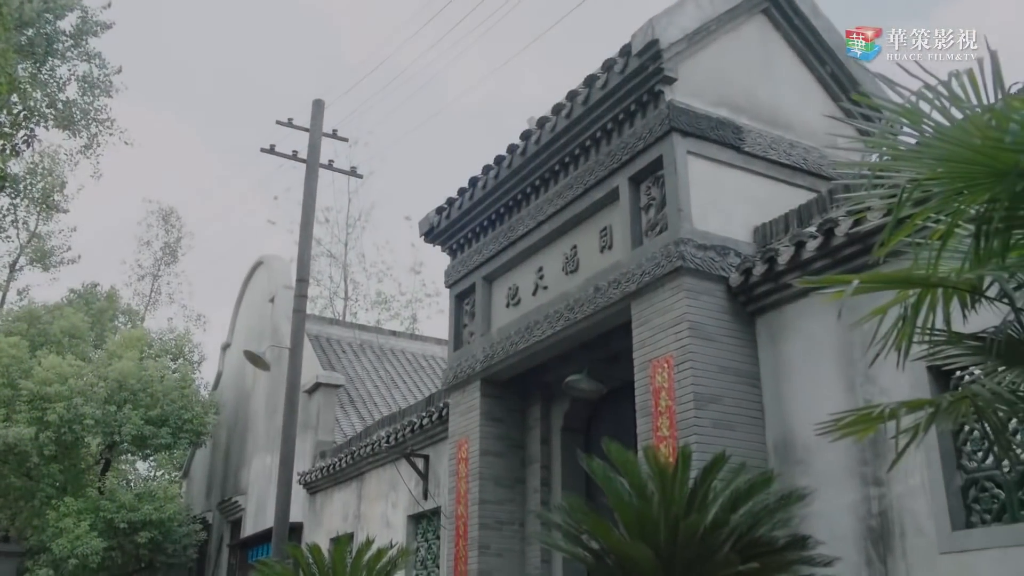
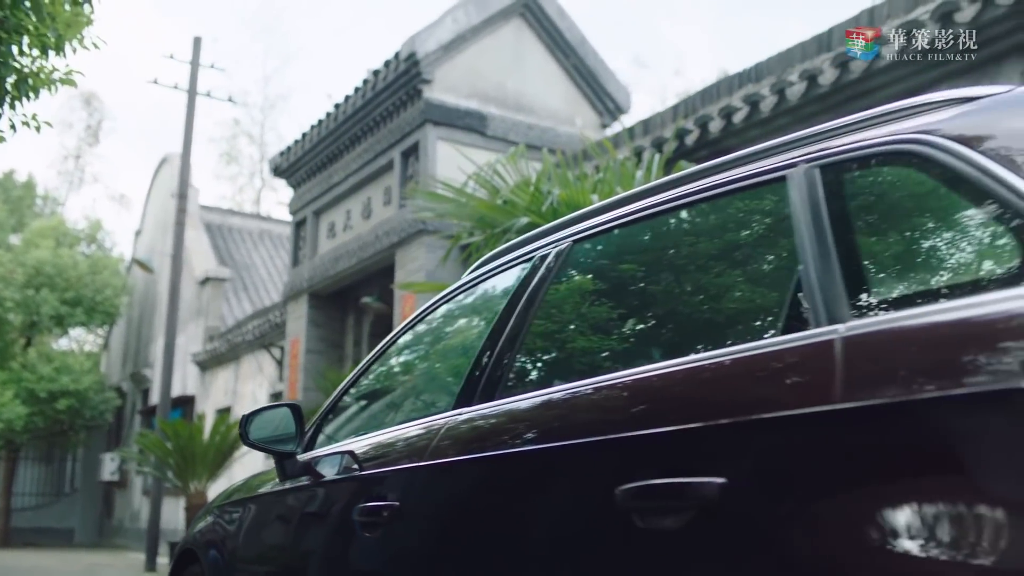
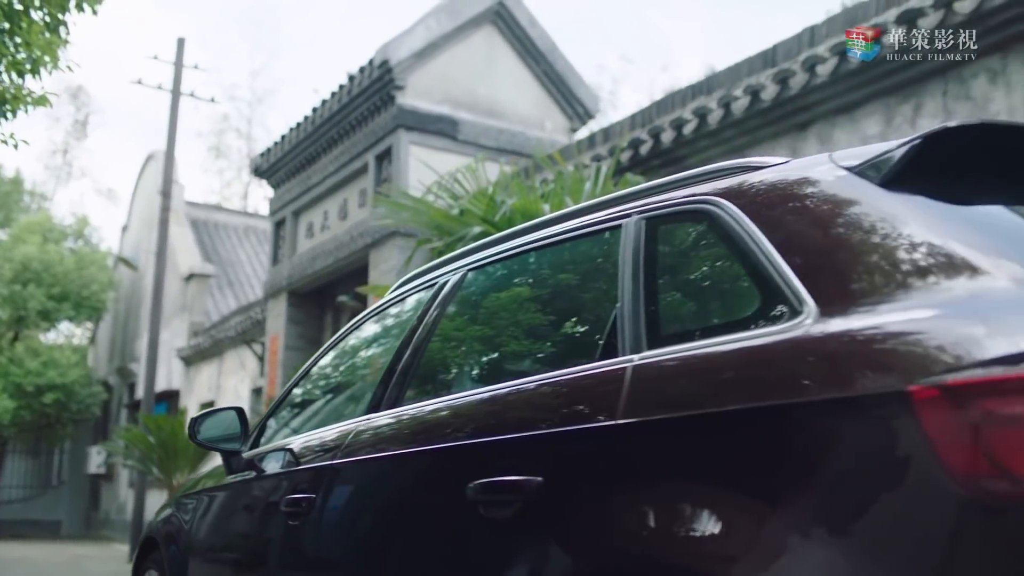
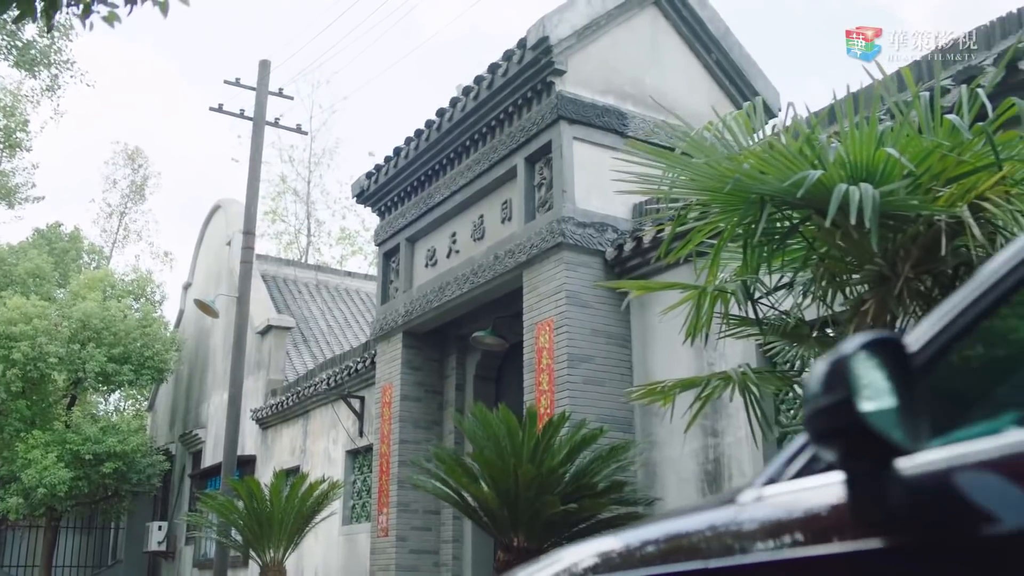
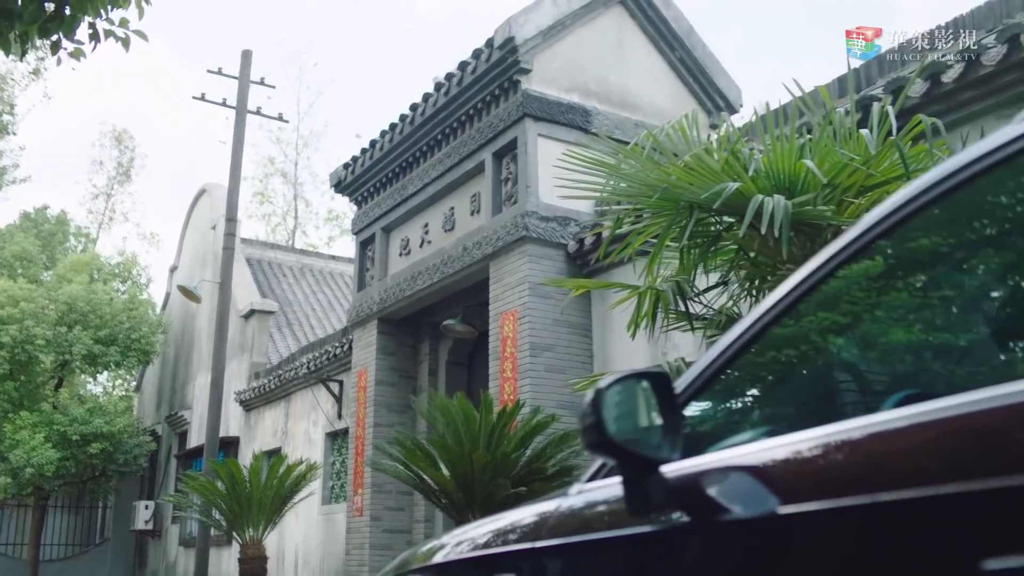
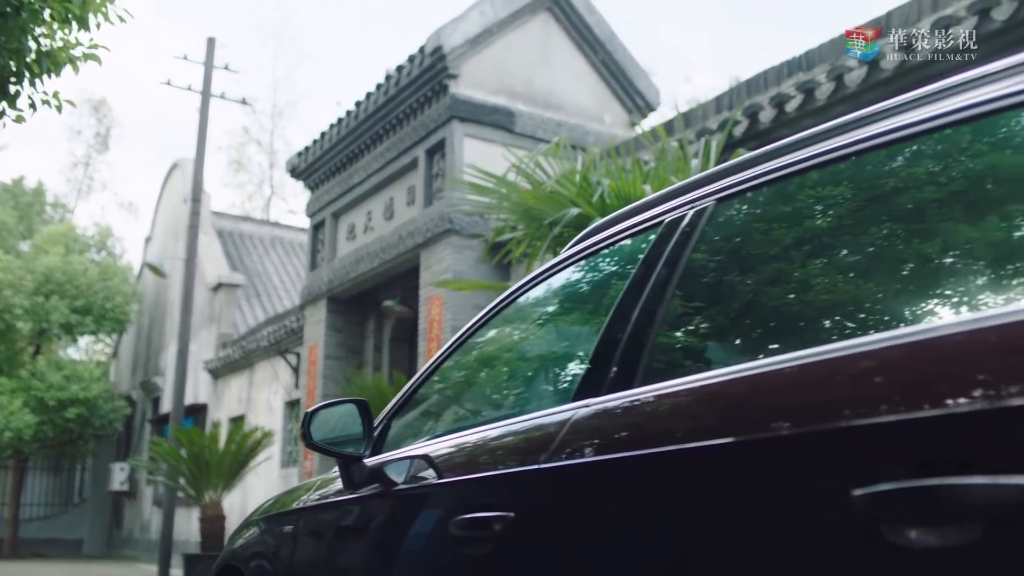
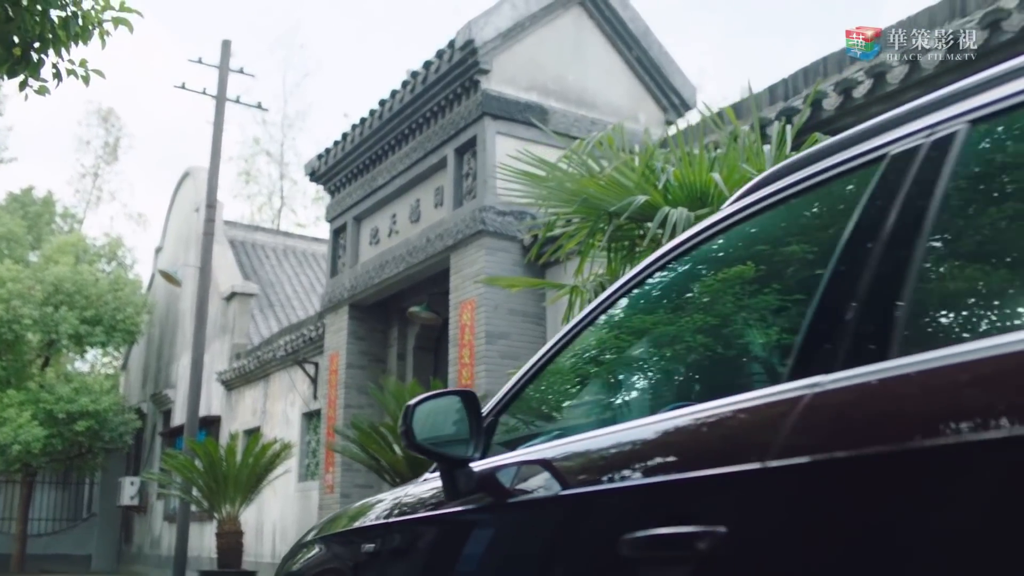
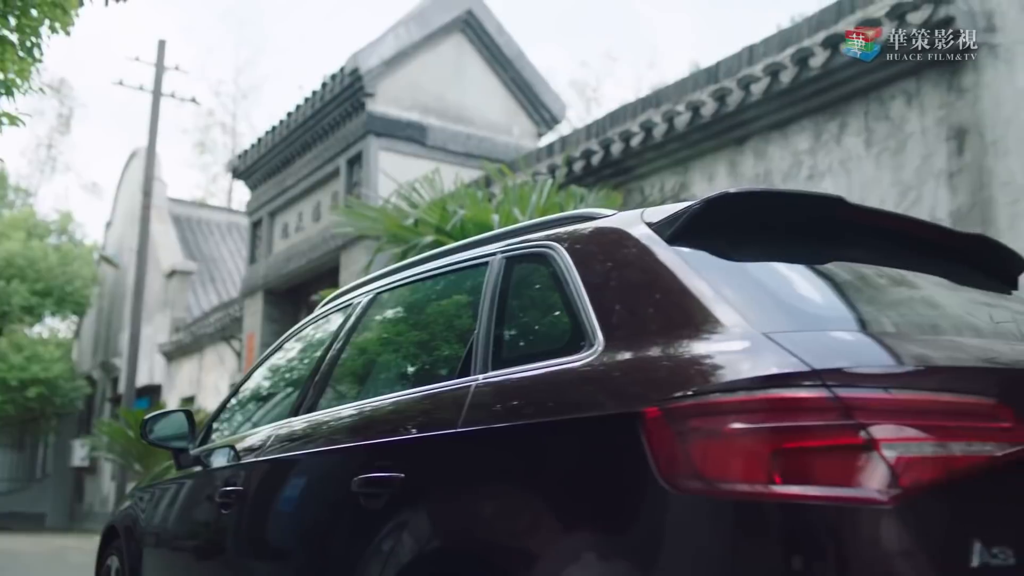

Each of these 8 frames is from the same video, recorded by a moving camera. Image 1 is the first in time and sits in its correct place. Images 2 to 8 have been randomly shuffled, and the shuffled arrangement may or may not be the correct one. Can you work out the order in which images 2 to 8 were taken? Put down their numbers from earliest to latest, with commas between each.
4, 5, 7, 6, 2, 3, 8
